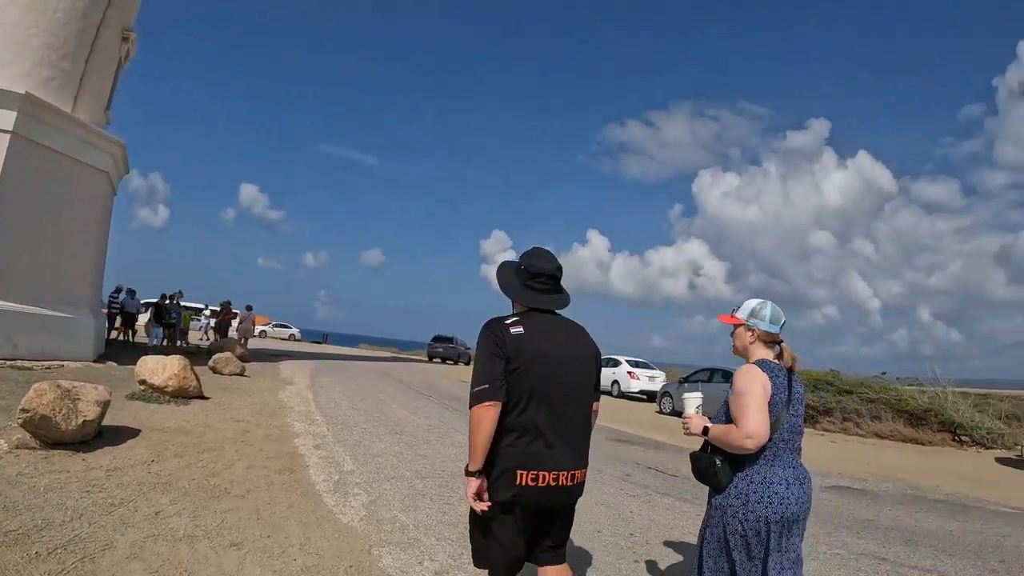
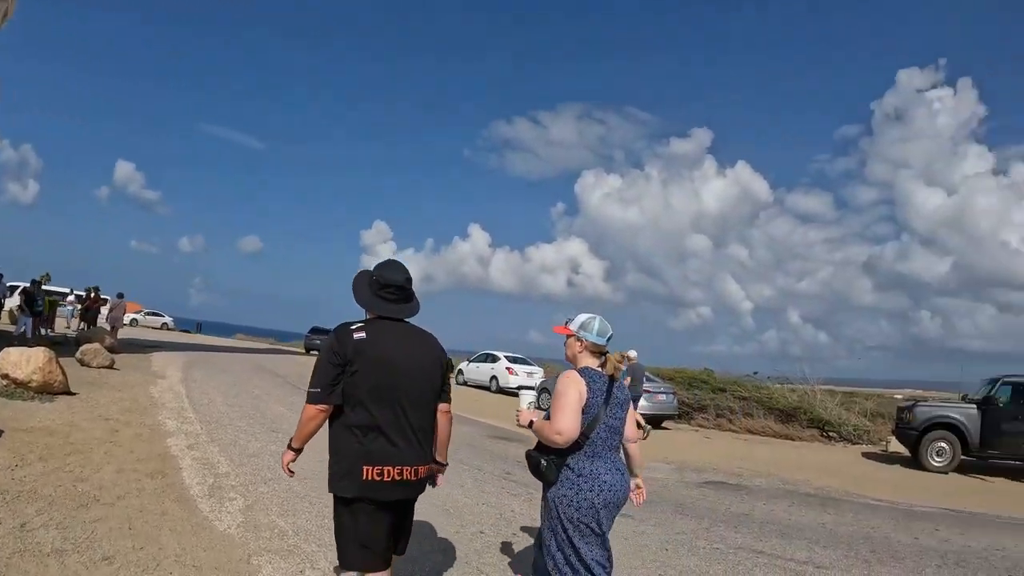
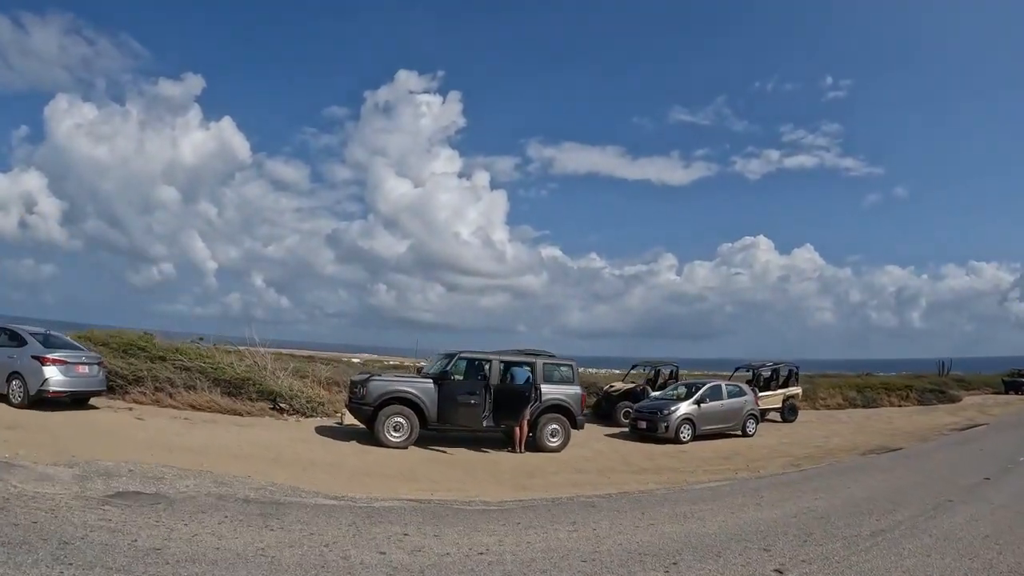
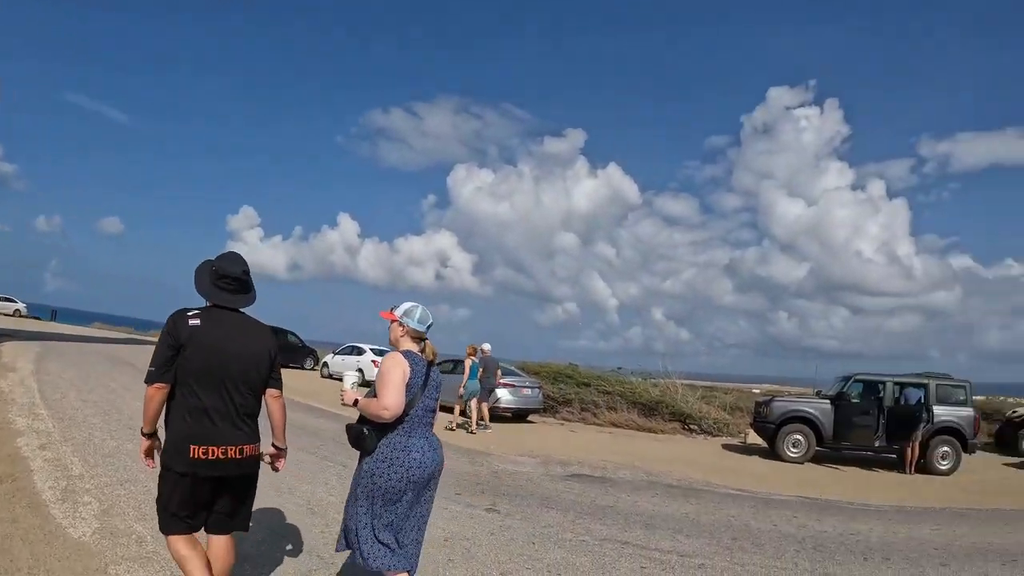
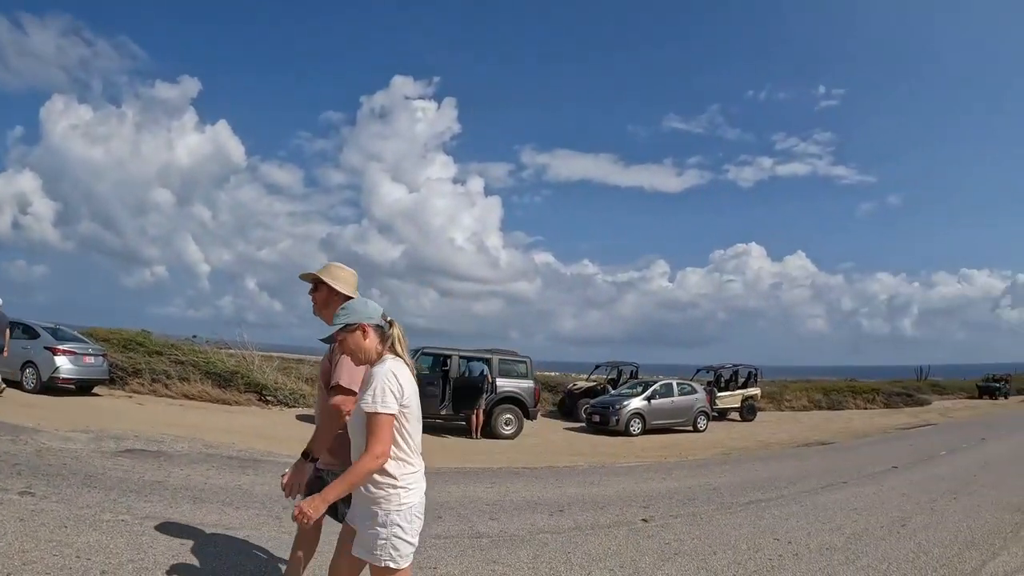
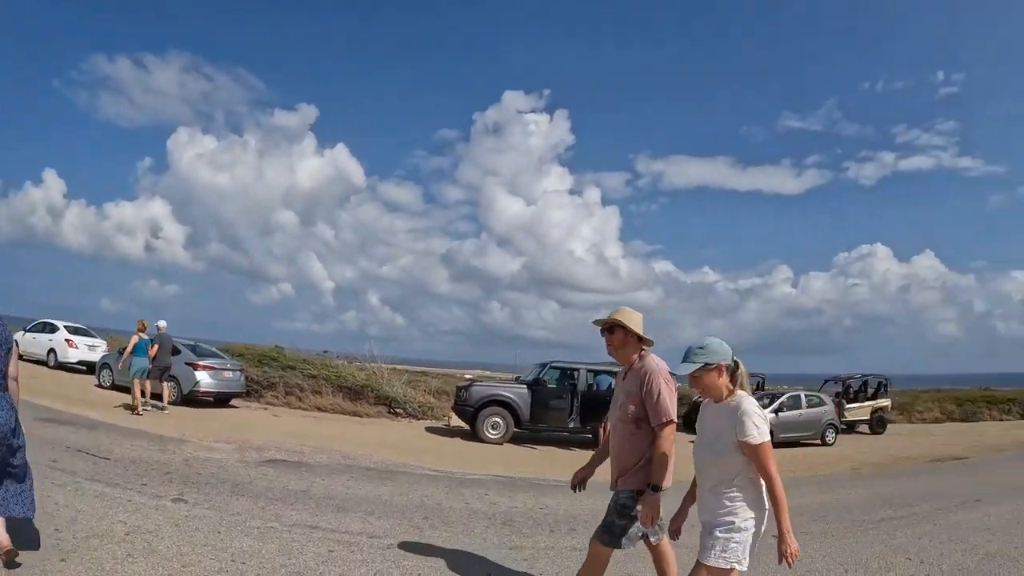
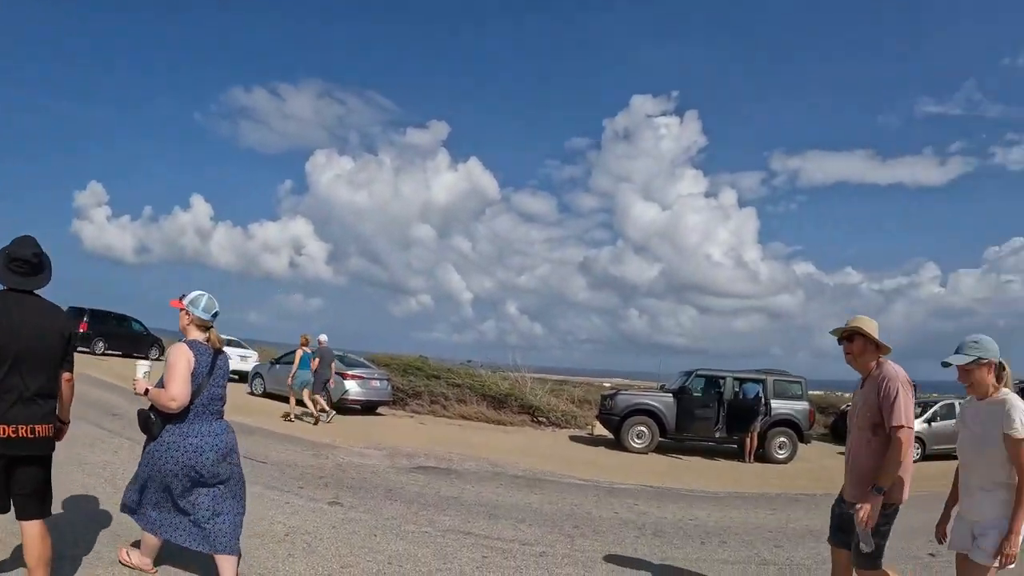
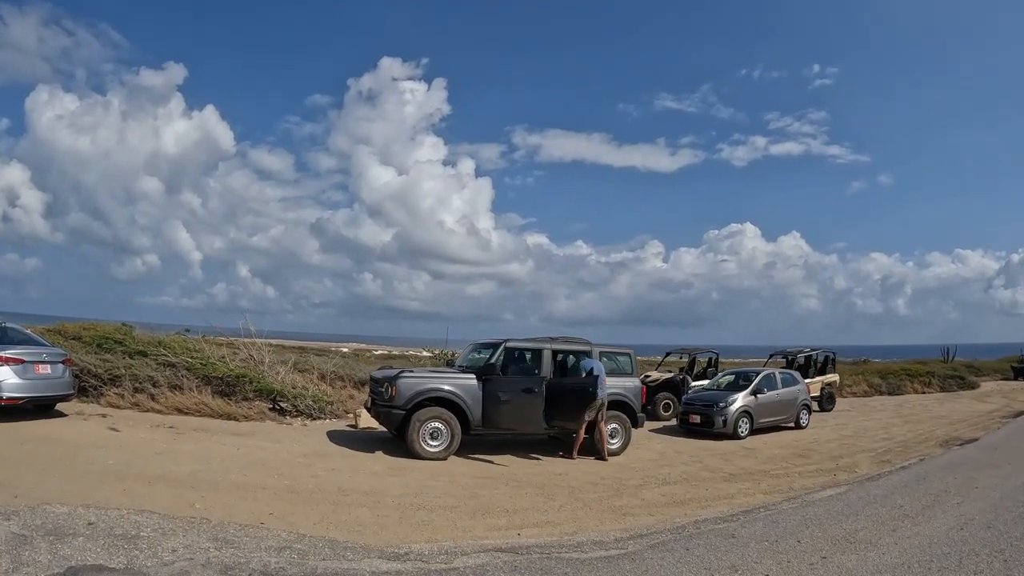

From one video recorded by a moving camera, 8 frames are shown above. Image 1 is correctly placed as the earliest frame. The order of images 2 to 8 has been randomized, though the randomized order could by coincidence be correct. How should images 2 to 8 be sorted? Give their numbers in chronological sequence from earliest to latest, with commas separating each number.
2, 4, 7, 6, 5, 3, 8
